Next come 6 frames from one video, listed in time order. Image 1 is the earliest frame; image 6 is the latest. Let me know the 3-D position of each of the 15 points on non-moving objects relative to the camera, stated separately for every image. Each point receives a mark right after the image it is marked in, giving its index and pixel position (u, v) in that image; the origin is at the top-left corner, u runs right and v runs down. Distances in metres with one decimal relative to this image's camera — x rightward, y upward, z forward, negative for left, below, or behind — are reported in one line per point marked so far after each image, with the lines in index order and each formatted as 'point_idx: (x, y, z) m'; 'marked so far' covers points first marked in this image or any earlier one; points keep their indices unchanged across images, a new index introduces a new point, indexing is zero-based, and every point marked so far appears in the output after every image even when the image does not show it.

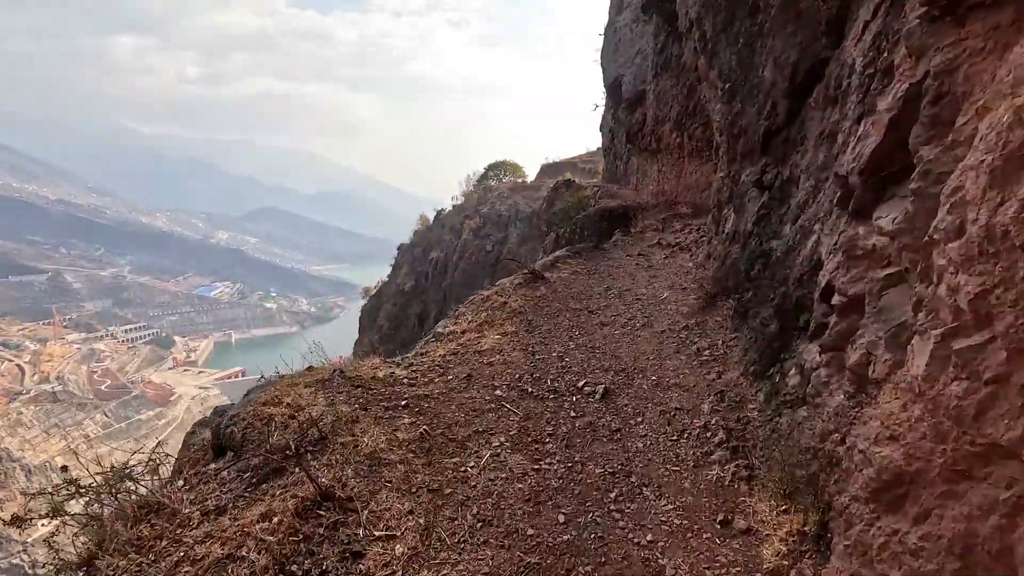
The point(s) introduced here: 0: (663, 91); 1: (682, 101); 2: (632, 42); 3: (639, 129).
0: (+3.7, +4.9, +13.1) m
1: (+3.9, +4.4, +12.2) m
2: (+3.6, +7.2, +15.5) m
3: (+3.5, +4.5, +14.8) m
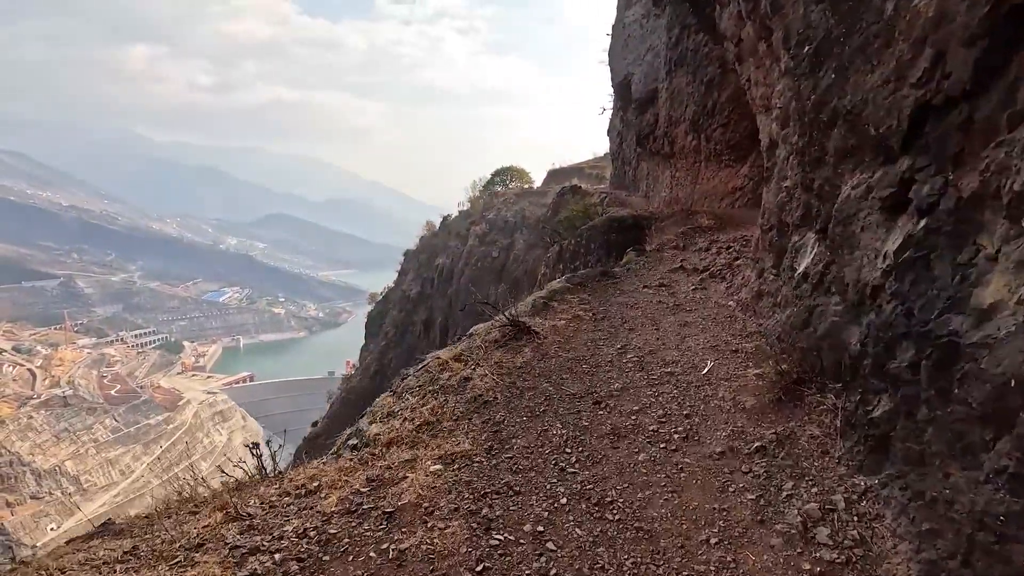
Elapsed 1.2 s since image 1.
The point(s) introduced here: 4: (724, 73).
0: (+3.7, +4.5, +11.9) m
1: (+3.9, +4.0, +11.1) m
2: (+3.6, +6.8, +14.4) m
3: (+3.5, +4.1, +13.7) m
4: (+4.2, +4.2, +10.4) m
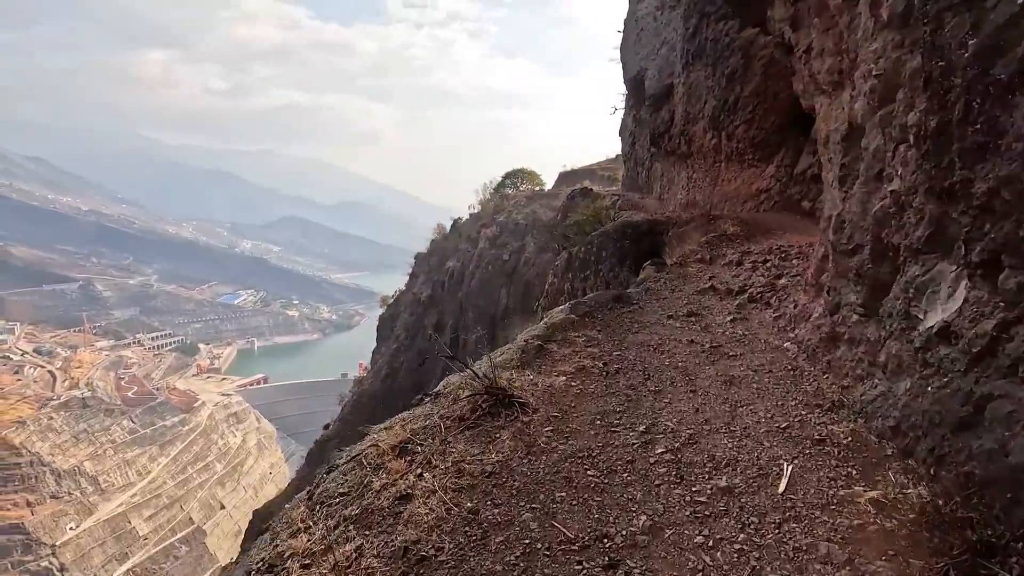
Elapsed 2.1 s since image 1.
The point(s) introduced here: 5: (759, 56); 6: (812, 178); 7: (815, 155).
0: (+3.8, +4.3, +11.1) m
1: (+4.0, +3.8, +10.2) m
2: (+3.7, +6.6, +13.5) m
3: (+3.7, +3.8, +12.8) m
4: (+4.2, +4.0, +9.5) m
5: (+4.3, +4.1, +9.3) m
6: (+4.7, +1.7, +8.3) m
7: (+4.7, +2.1, +8.2) m
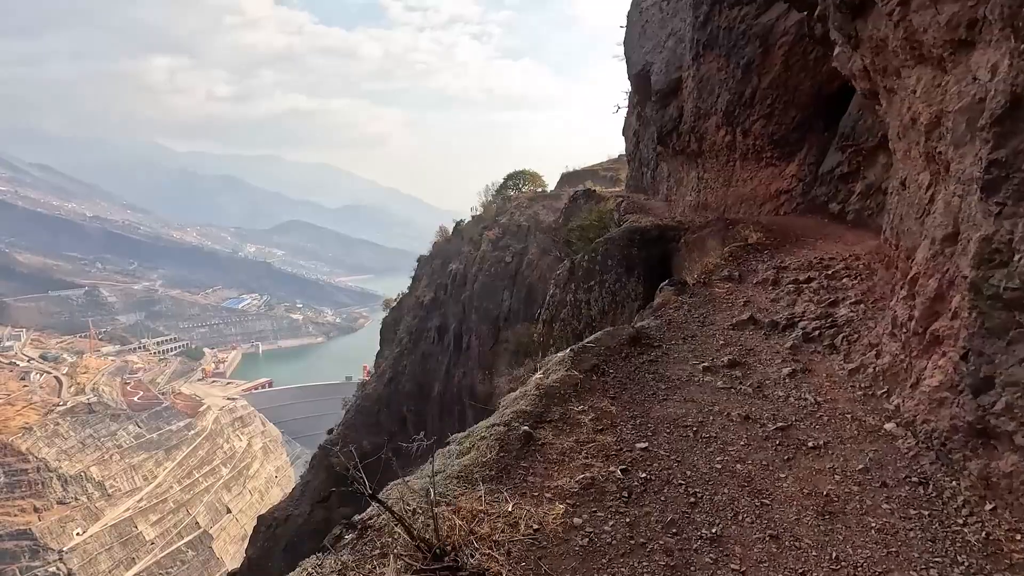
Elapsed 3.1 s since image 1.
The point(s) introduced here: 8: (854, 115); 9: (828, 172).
0: (+3.8, +4.1, +10.3) m
1: (+3.9, +3.6, +9.4) m
2: (+3.7, +6.4, +12.7) m
3: (+3.6, +3.6, +12.0) m
4: (+4.2, +3.9, +8.7) m
5: (+4.3, +3.9, +8.4) m
6: (+4.6, +1.5, +7.5) m
7: (+4.7, +1.9, +7.4) m
8: (+4.7, +2.4, +7.3) m
9: (+4.6, +1.7, +7.7) m
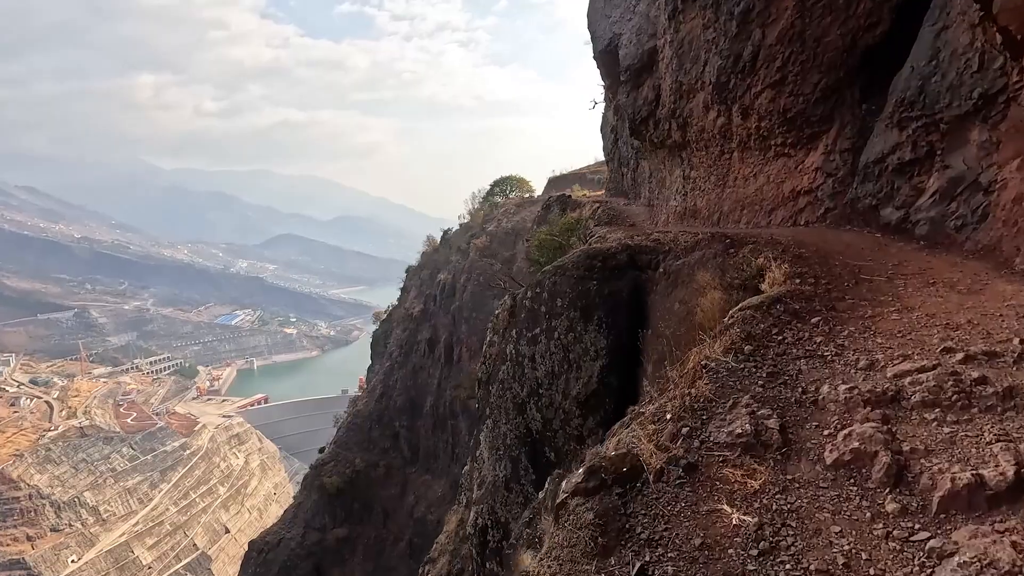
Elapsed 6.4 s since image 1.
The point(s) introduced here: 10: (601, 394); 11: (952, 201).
0: (+2.5, +3.6, +7.6) m
1: (+2.7, +3.1, +6.8) m
2: (+2.3, +5.9, +10.1) m
3: (+2.4, +3.1, +9.3) m
4: (+2.9, +3.4, +6.0) m
5: (+3.1, +3.4, +5.8) m
6: (+3.5, +1.1, +4.9) m
7: (+3.5, +1.4, +4.8) m
8: (+3.6, +2.0, +4.7) m
9: (+3.5, +1.2, +5.1) m
10: (+0.9, -1.1, +5.5) m
11: (+3.6, +0.7, +4.3) m
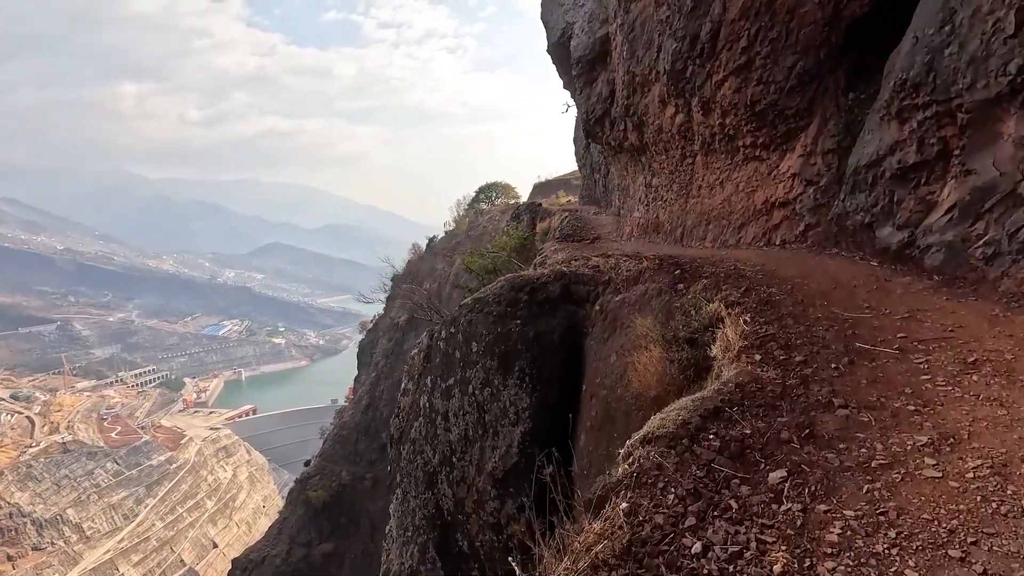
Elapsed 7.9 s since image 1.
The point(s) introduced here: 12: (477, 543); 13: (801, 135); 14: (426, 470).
0: (+1.6, +3.2, +6.4) m
1: (+1.8, +2.7, +5.6) m
2: (+1.3, +5.5, +8.9) m
3: (+1.4, +2.7, +8.1) m
4: (+2.0, +3.0, +4.8) m
5: (+2.1, +3.1, +4.6) m
6: (+2.6, +0.8, +3.6) m
7: (+2.7, +1.1, +3.6) m
8: (+2.7, +1.6, +3.5) m
9: (+2.6, +0.9, +3.8) m
10: (+0.1, -1.5, +4.2) m
11: (+2.7, +0.4, +3.0) m
12: (-0.3, -2.1, +4.4) m
13: (+2.5, +1.3, +4.6) m
14: (-0.8, -1.8, +5.2) m
